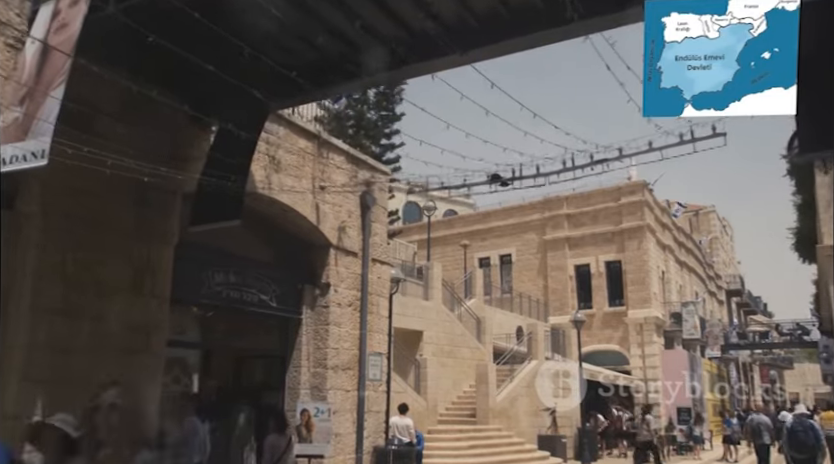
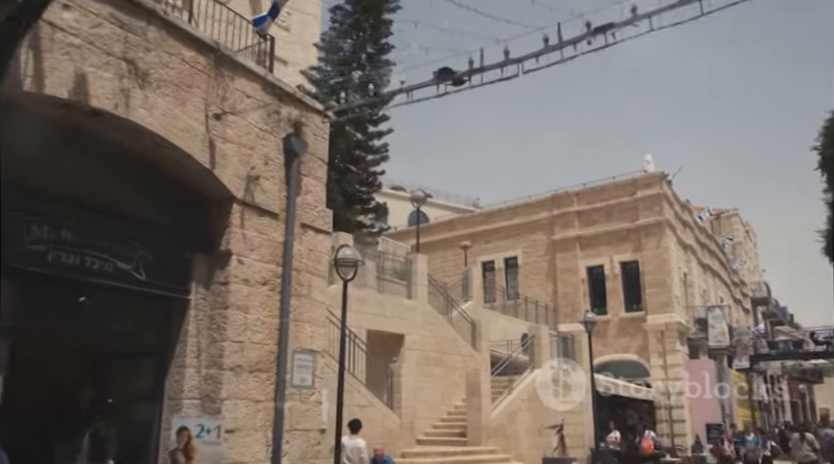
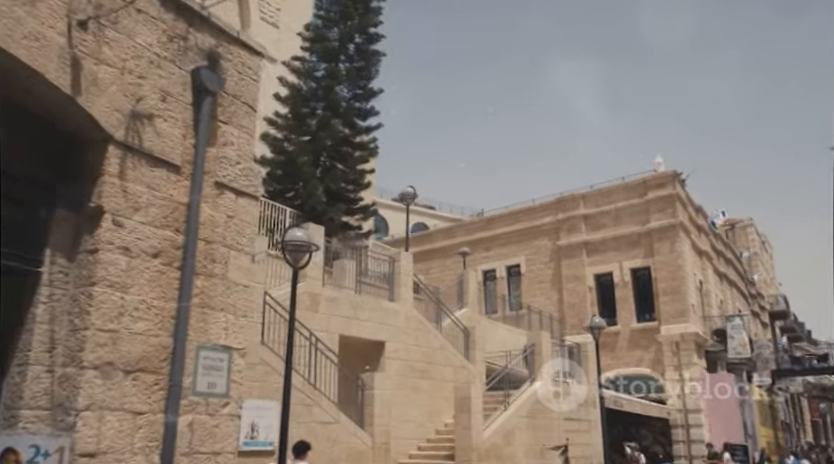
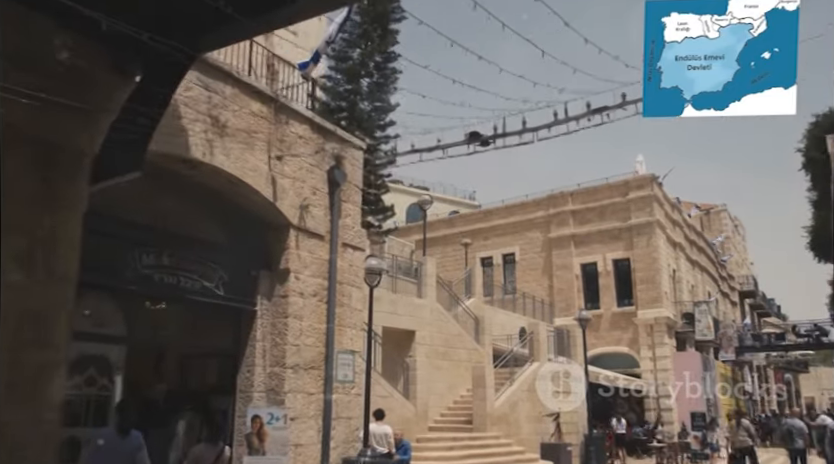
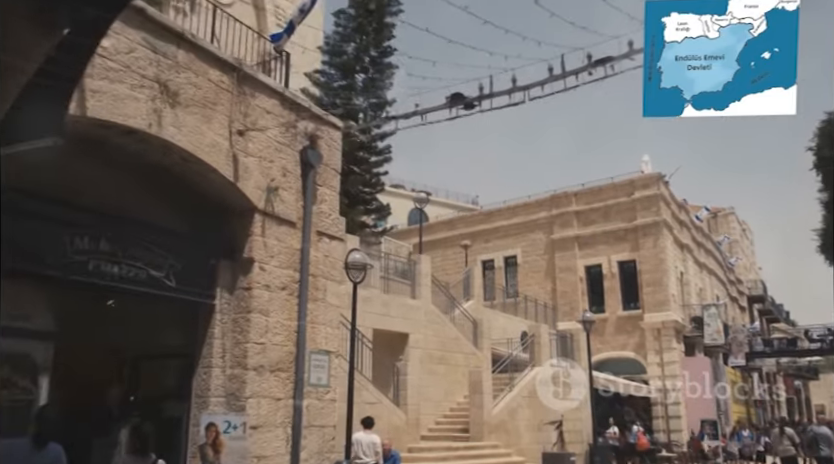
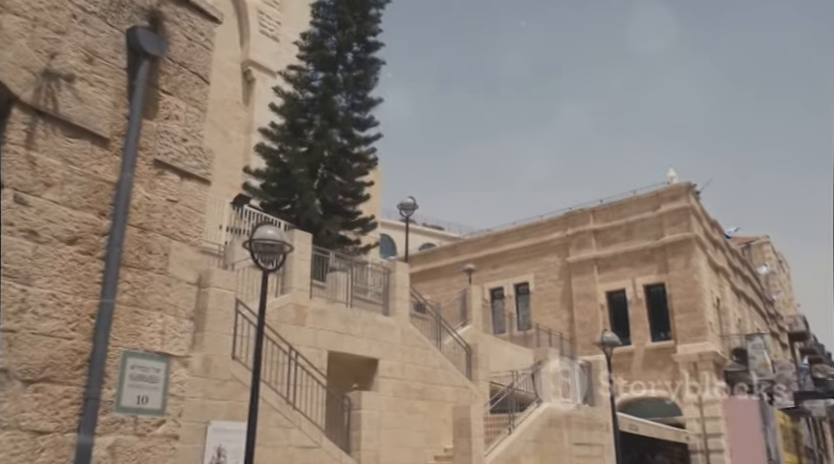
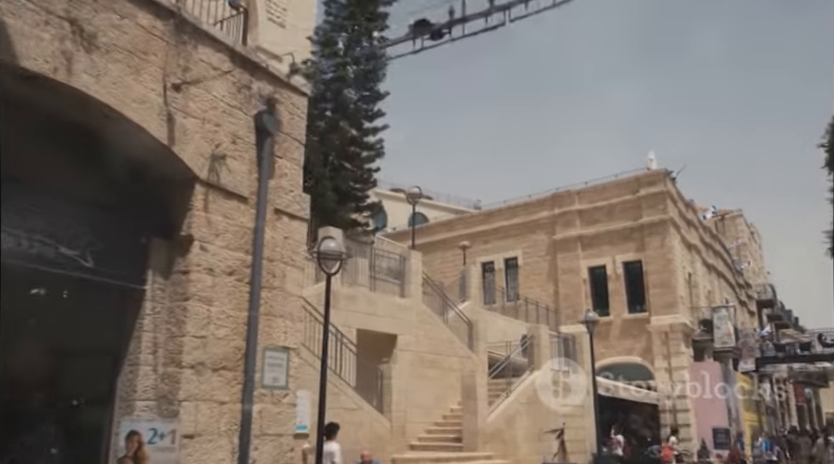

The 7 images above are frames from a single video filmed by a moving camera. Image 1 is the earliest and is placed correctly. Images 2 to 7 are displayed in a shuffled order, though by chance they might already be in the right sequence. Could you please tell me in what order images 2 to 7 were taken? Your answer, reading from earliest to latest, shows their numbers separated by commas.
4, 5, 2, 7, 3, 6
